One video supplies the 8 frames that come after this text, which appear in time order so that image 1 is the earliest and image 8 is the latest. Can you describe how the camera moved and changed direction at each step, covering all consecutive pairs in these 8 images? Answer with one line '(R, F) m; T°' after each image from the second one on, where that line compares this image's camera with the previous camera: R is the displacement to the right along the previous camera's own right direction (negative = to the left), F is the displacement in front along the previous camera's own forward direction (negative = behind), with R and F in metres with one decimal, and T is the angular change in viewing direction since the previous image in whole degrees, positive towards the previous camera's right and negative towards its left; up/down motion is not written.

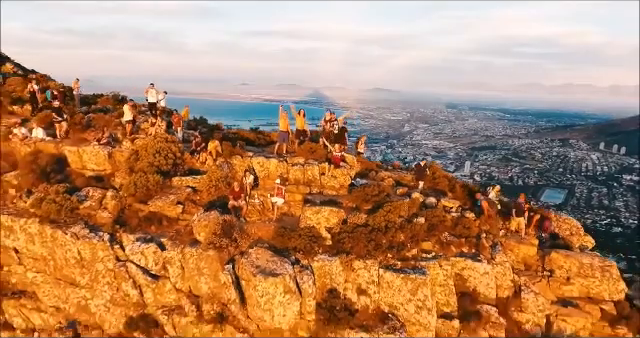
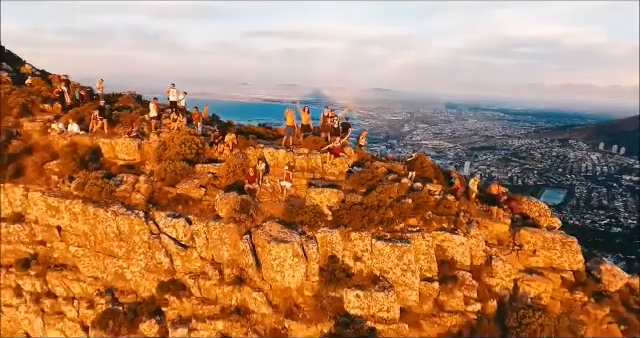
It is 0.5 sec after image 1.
(0.0, -1.3) m; 0°
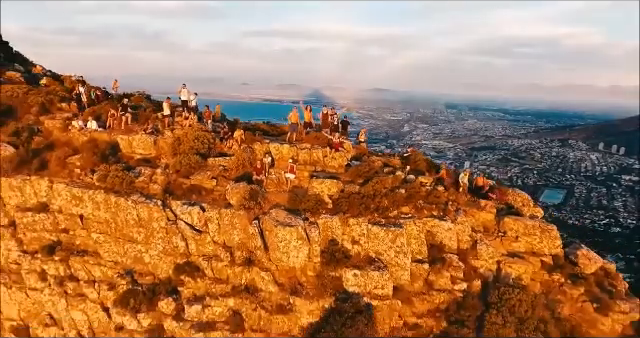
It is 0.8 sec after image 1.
(0.0, -0.8) m; 0°
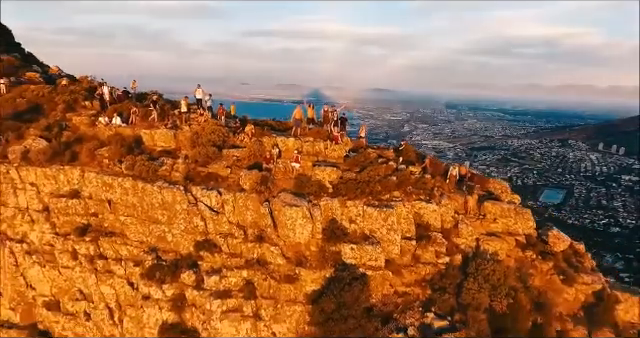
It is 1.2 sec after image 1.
(0.0, -1.3) m; 0°
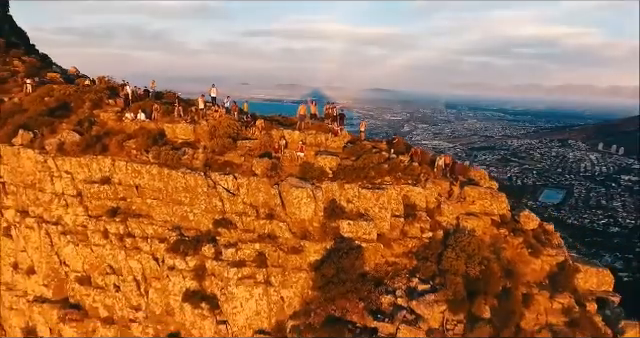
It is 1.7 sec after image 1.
(0.0, -1.7) m; 0°
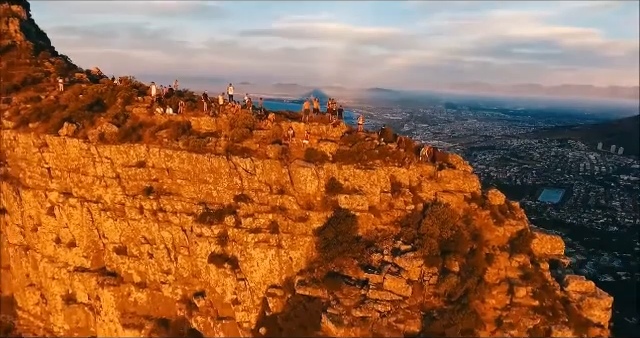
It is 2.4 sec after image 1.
(-0.1, -2.6) m; 0°
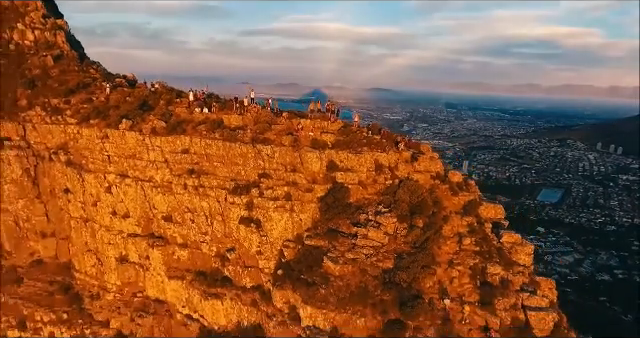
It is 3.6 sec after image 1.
(-0.1, -5.0) m; 0°
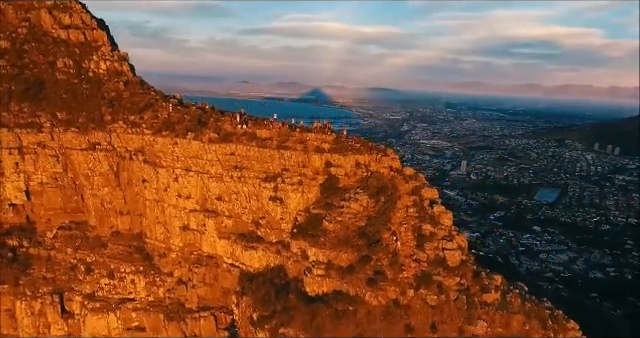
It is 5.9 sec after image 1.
(-0.1, -11.1) m; 0°
